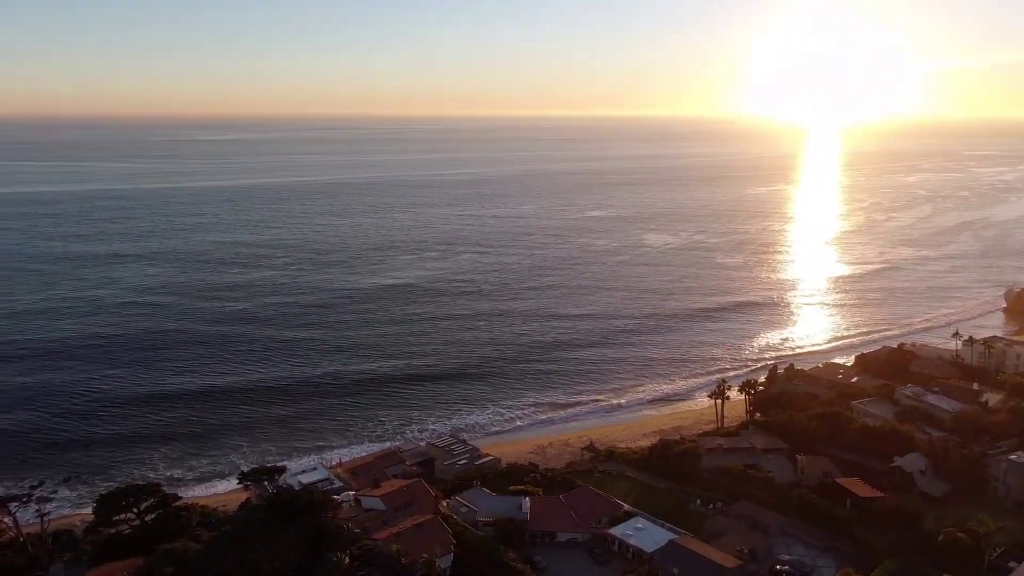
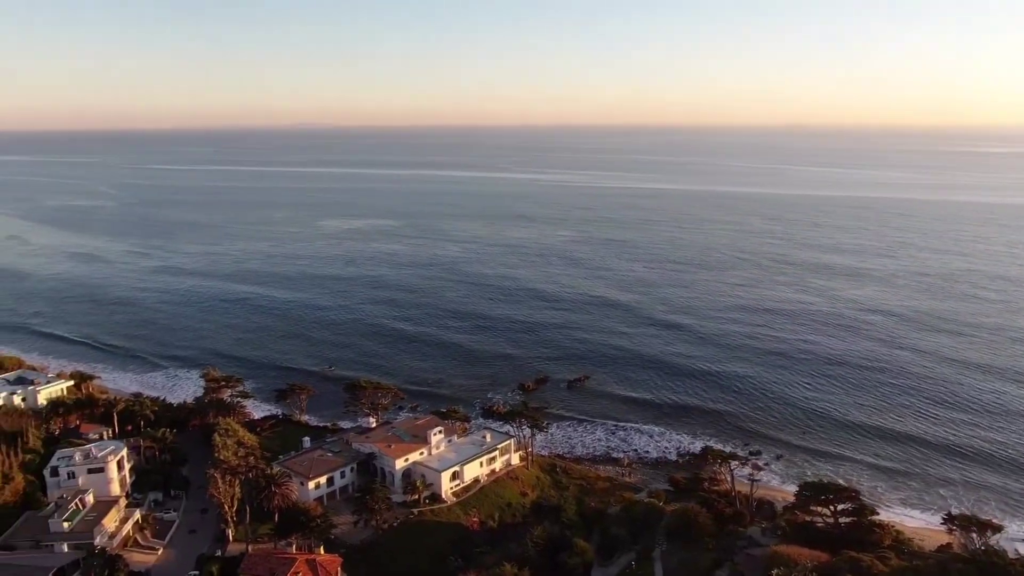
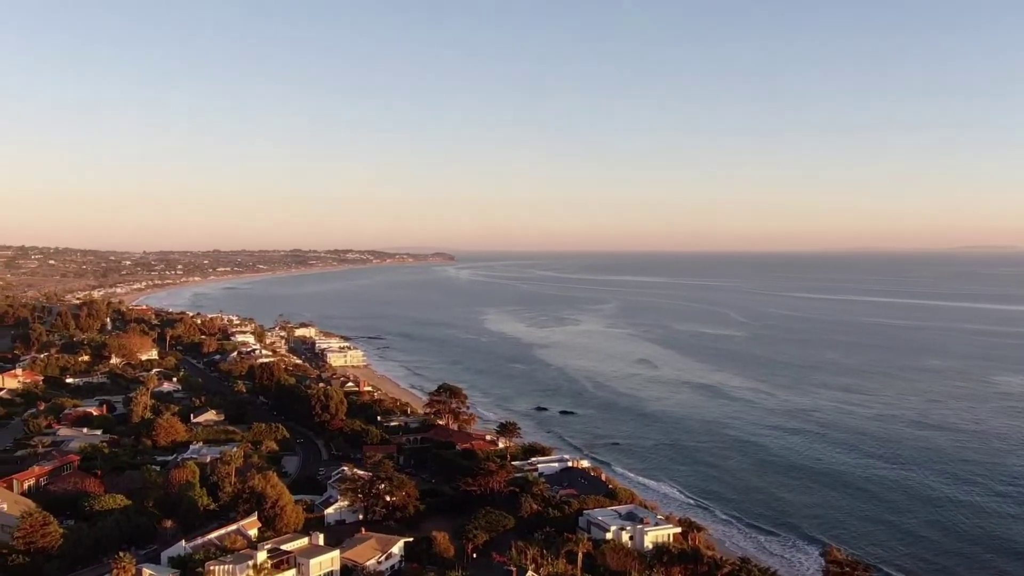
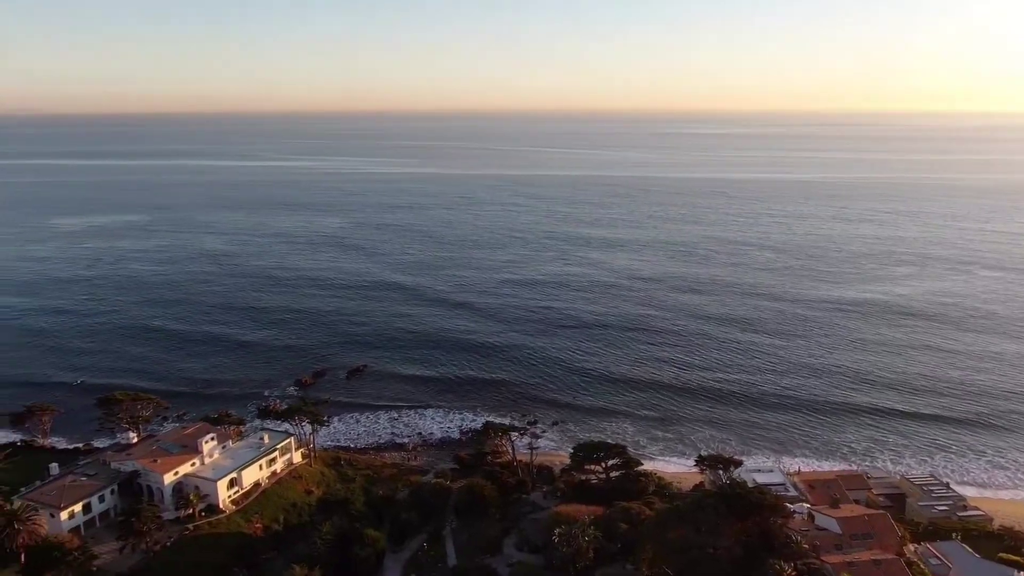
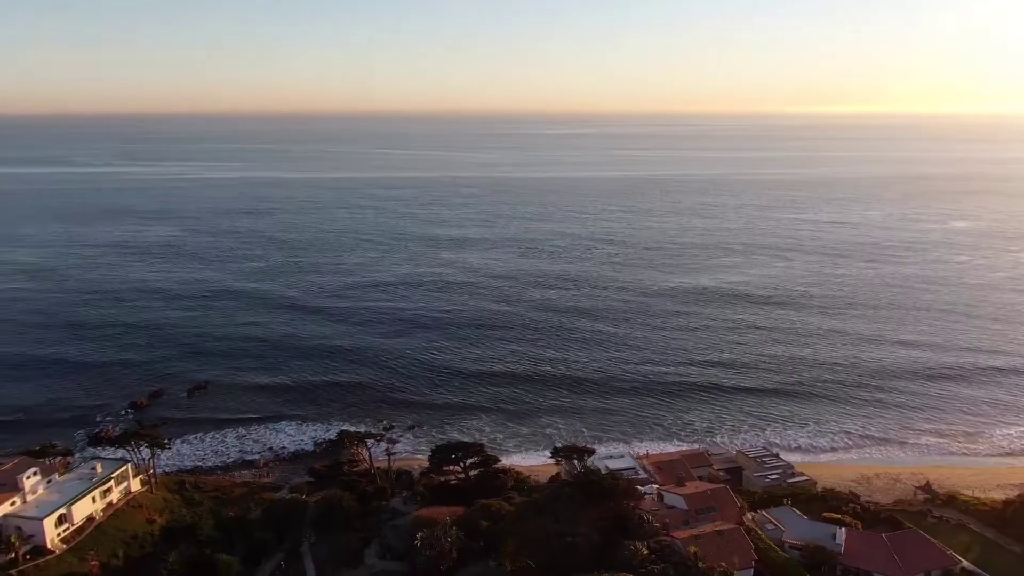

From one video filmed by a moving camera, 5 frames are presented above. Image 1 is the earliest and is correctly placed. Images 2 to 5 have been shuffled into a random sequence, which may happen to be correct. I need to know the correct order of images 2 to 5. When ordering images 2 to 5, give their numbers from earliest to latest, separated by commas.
5, 4, 2, 3
